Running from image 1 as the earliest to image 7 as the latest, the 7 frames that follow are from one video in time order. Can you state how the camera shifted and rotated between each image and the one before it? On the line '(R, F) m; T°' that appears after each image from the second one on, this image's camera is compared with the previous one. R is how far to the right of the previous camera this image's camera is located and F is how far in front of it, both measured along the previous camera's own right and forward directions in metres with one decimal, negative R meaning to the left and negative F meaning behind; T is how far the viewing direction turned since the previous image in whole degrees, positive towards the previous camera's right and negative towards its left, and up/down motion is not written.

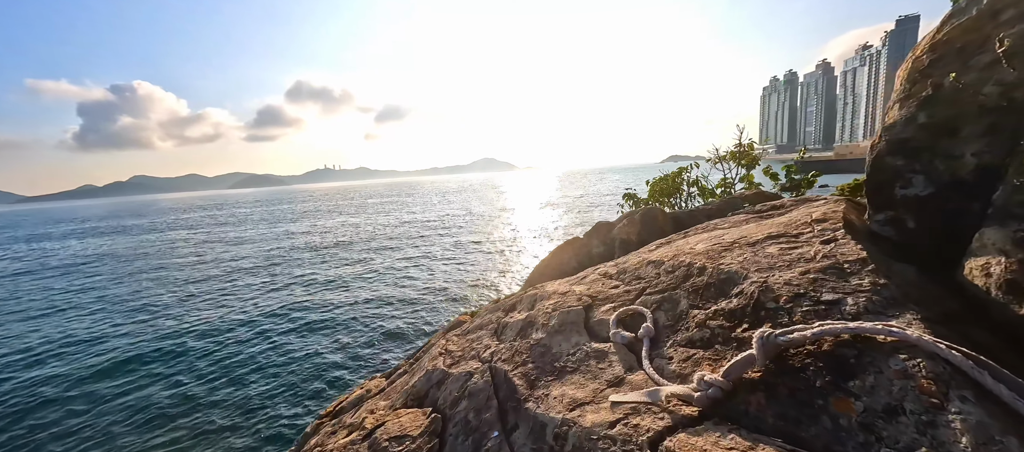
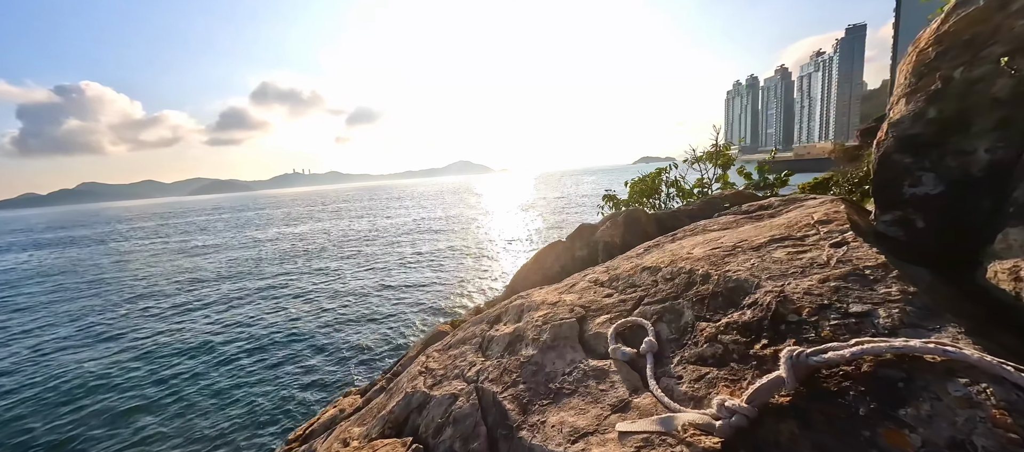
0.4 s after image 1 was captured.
(-0.1, +0.2) m; +3°
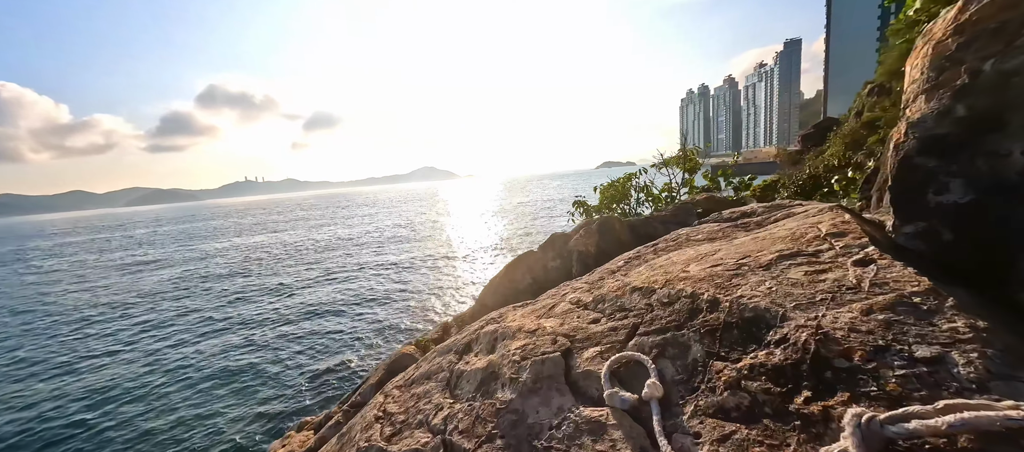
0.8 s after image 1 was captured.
(0.0, +0.4) m; +5°
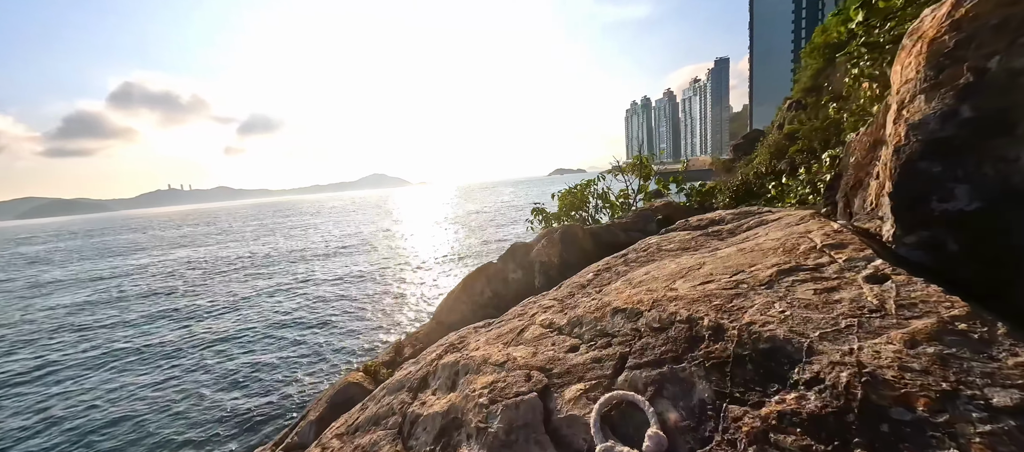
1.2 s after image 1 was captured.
(0.0, +0.3) m; +7°
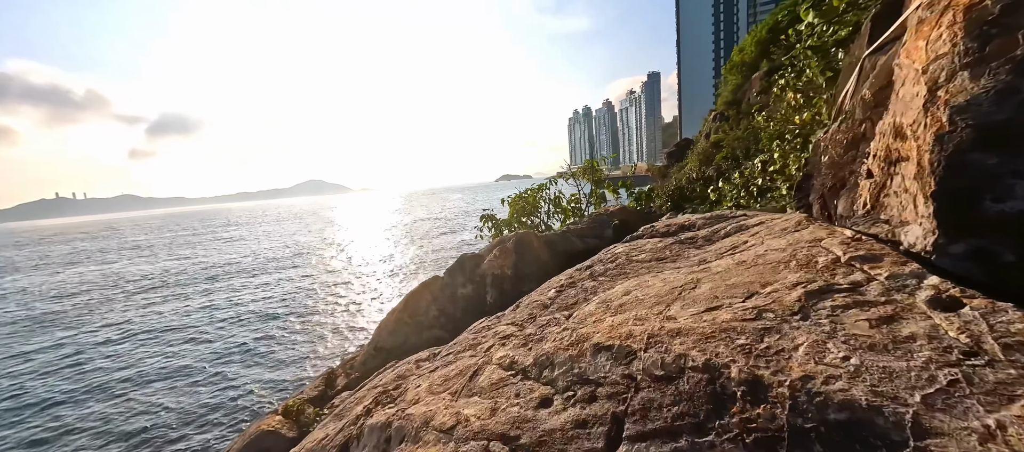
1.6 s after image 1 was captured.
(0.0, +0.5) m; +8°
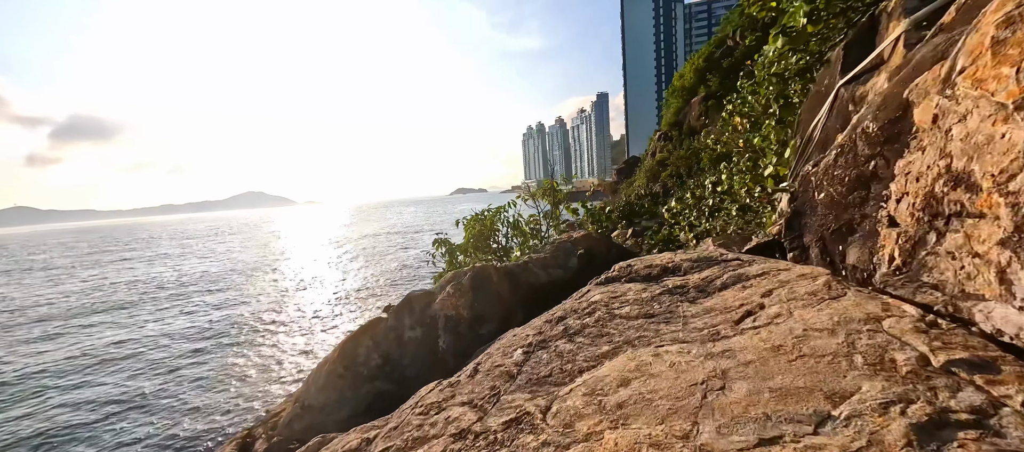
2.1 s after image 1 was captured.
(0.0, +0.5) m; +7°
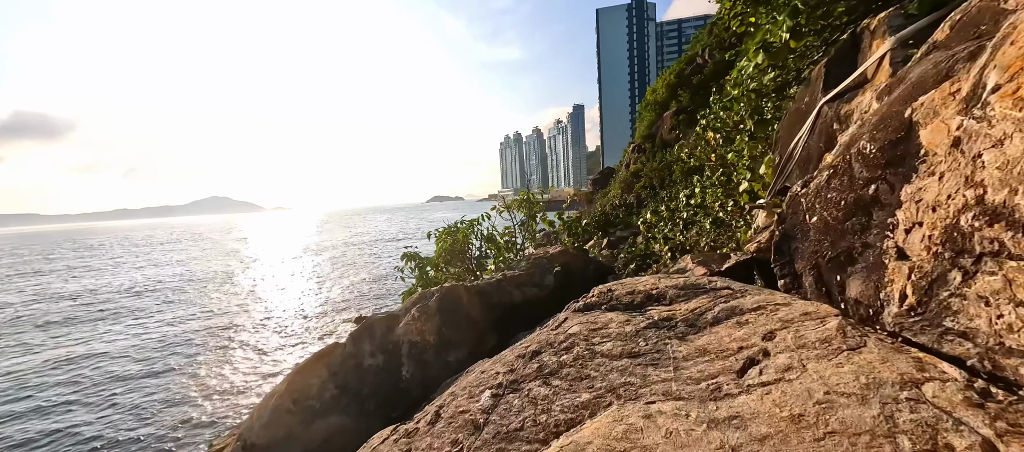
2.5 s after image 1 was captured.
(0.0, +0.3) m; +3°
